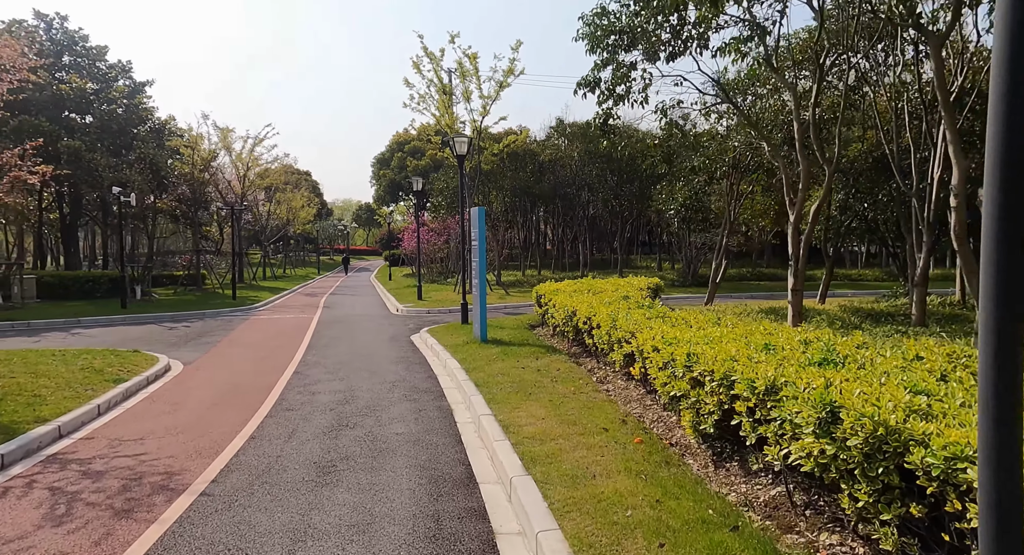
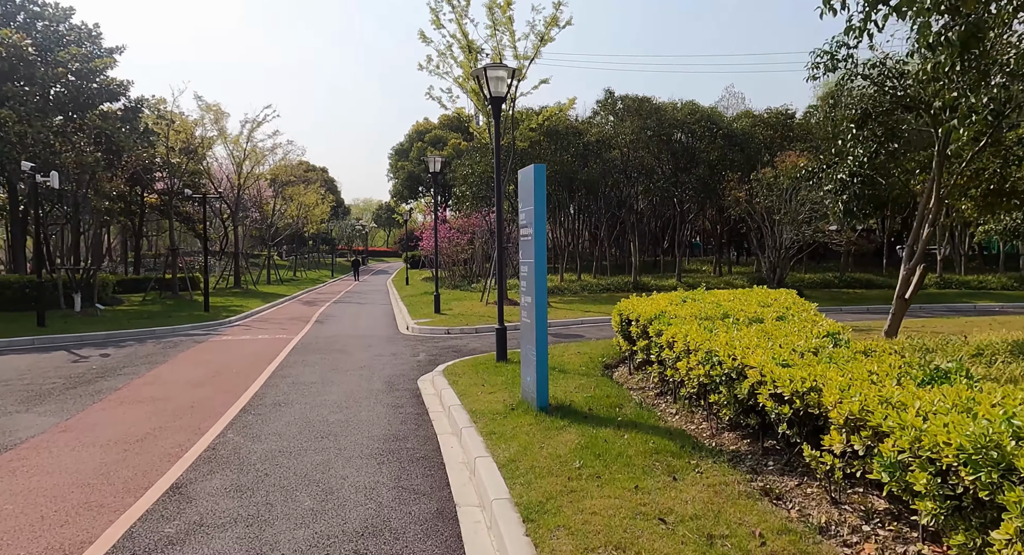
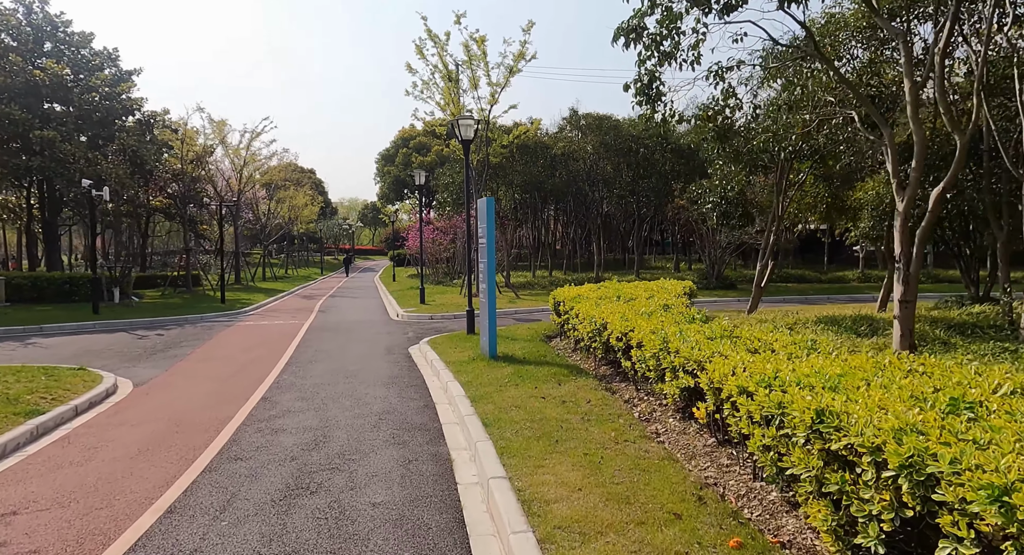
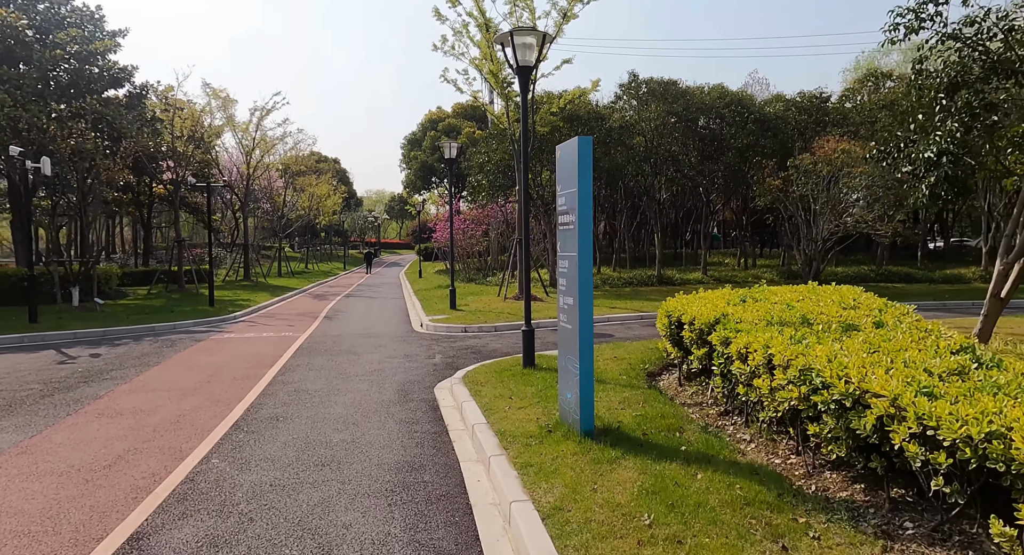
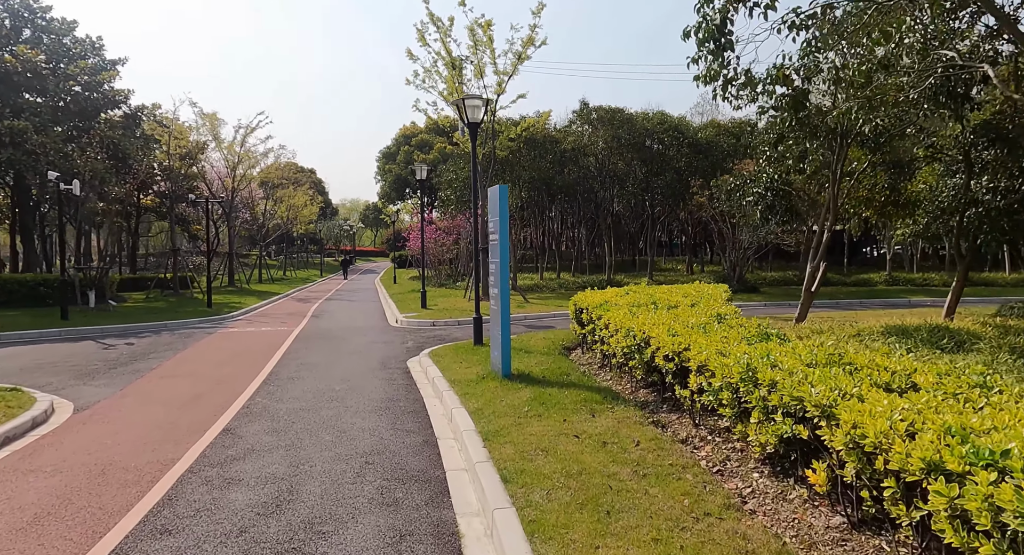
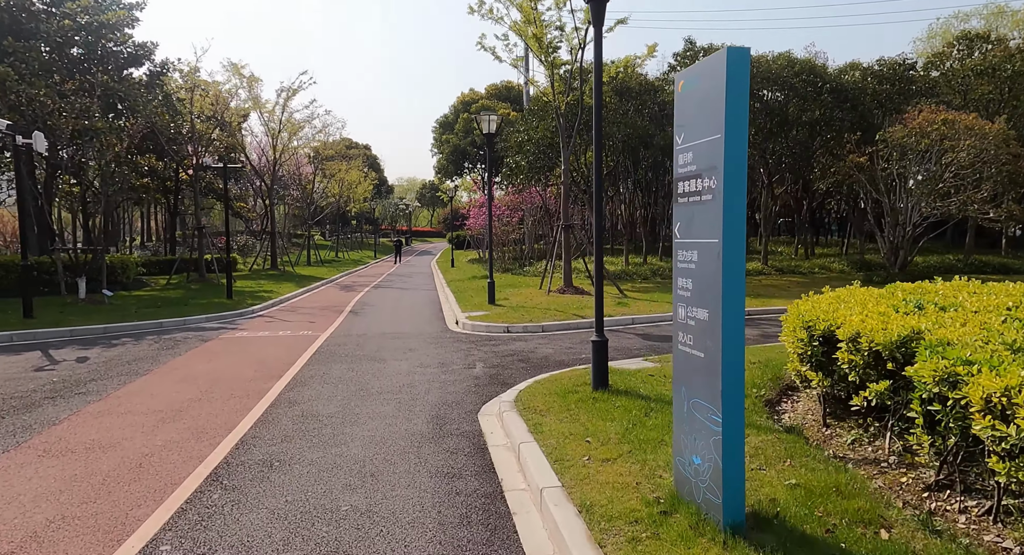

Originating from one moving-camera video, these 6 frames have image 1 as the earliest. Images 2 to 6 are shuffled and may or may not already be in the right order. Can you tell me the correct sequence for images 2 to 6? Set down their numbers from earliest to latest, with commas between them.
3, 5, 2, 4, 6
